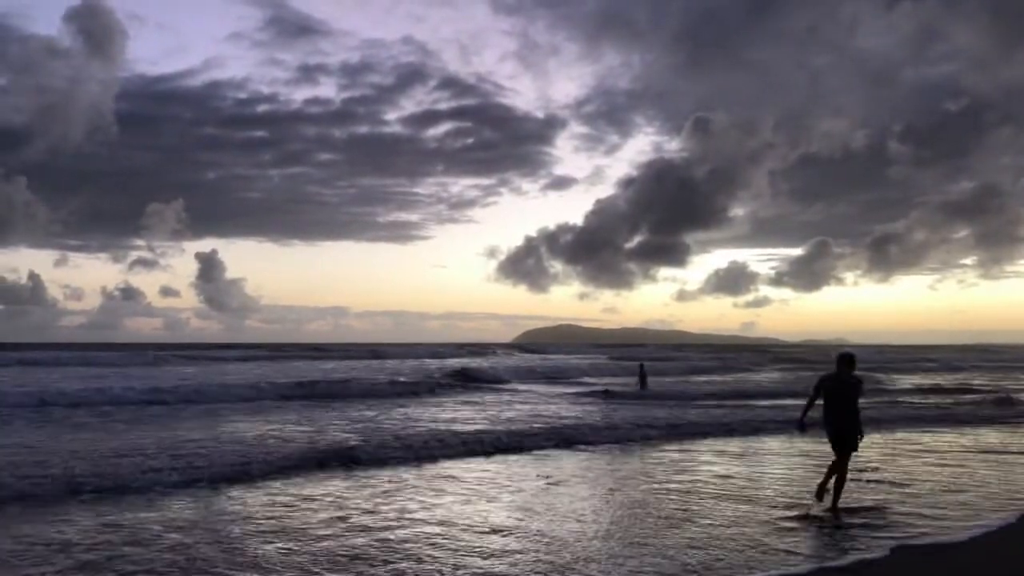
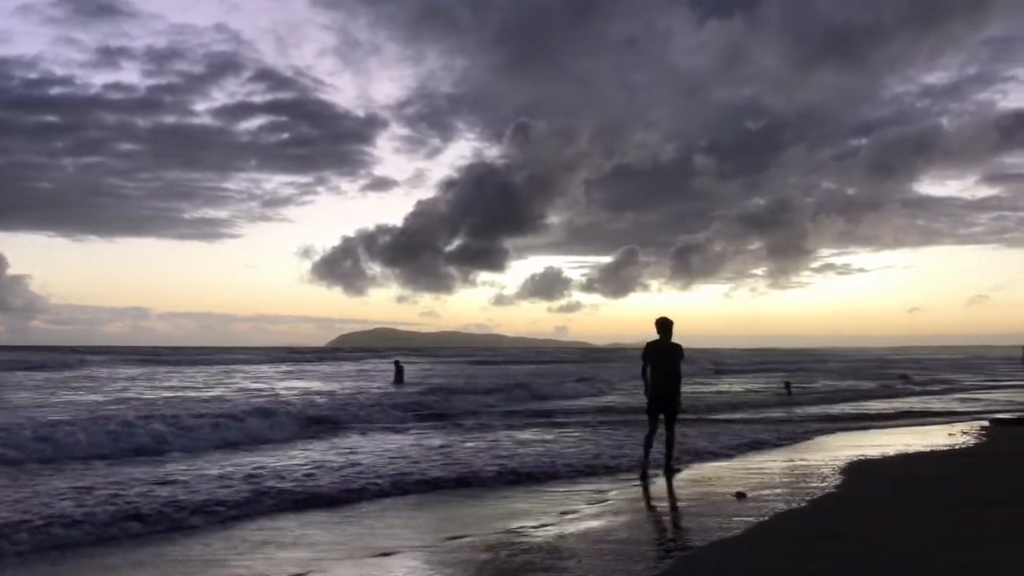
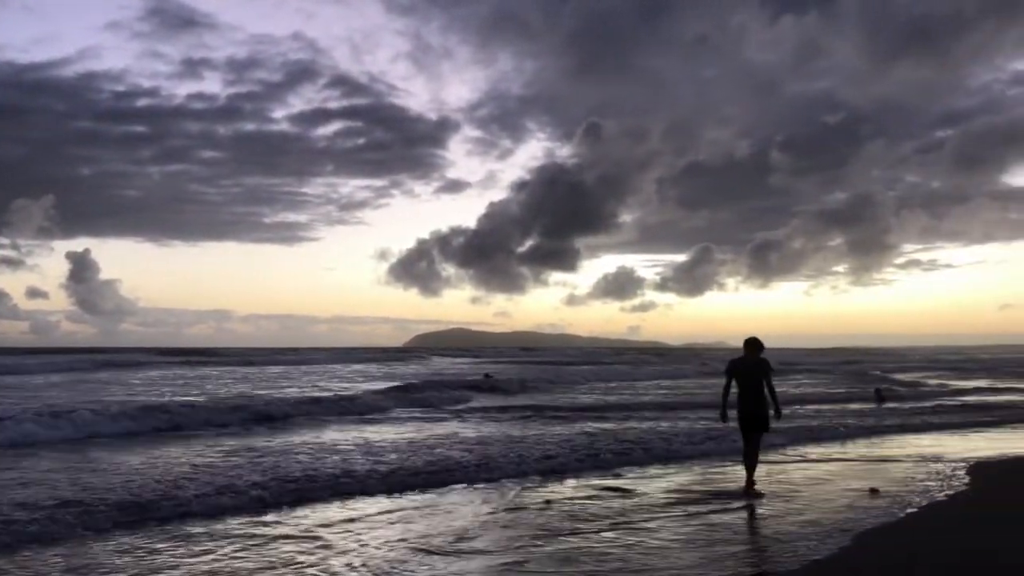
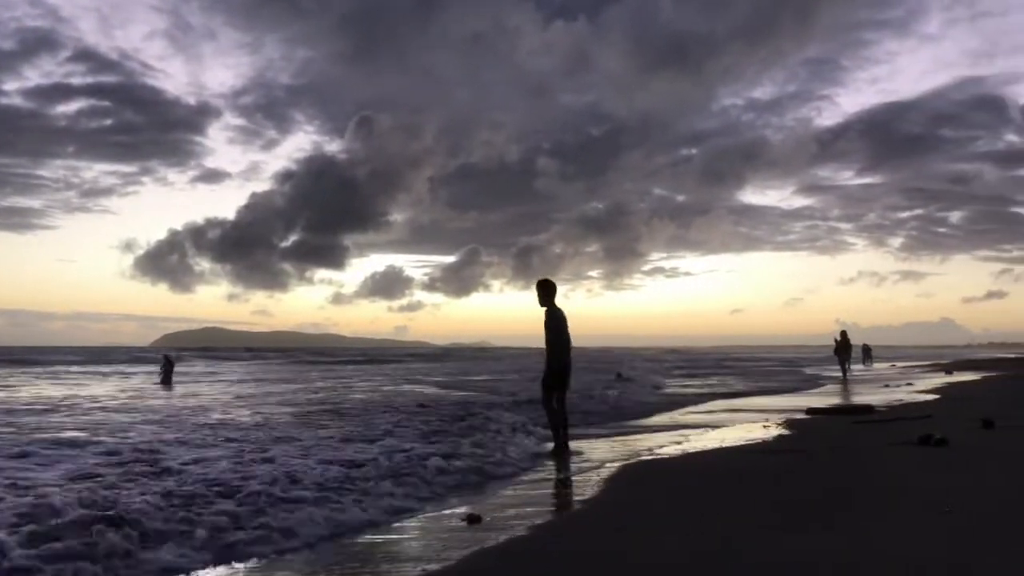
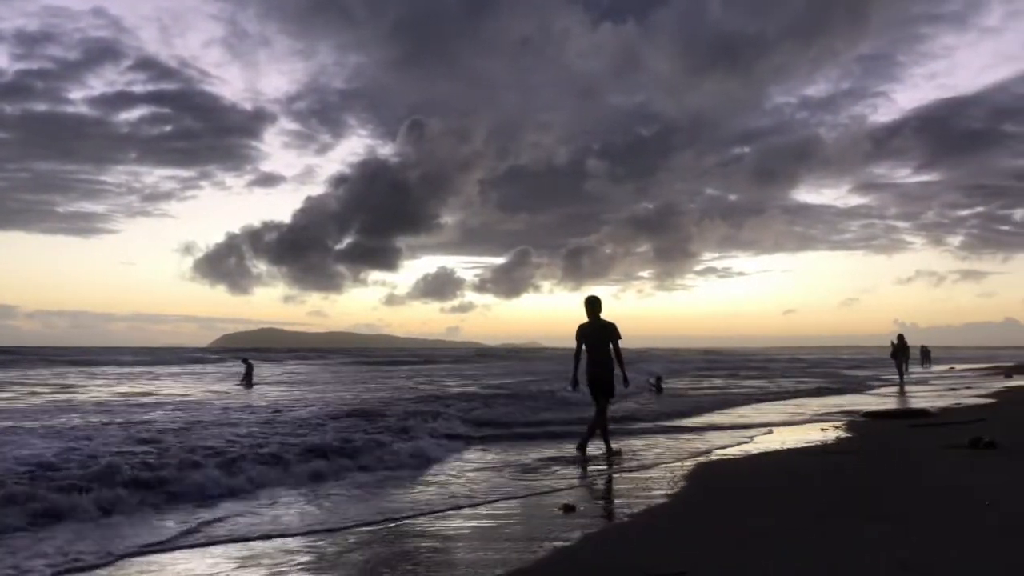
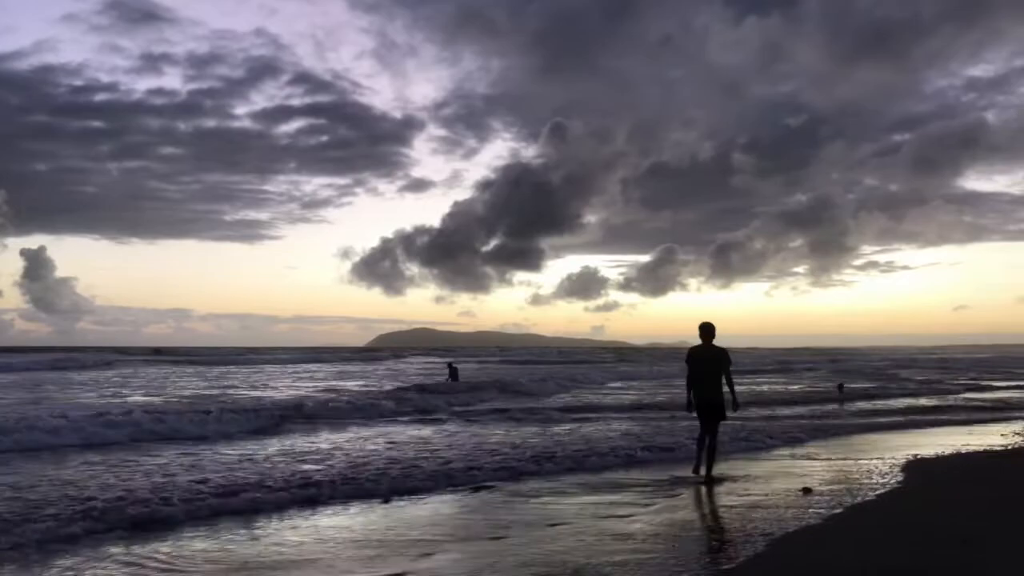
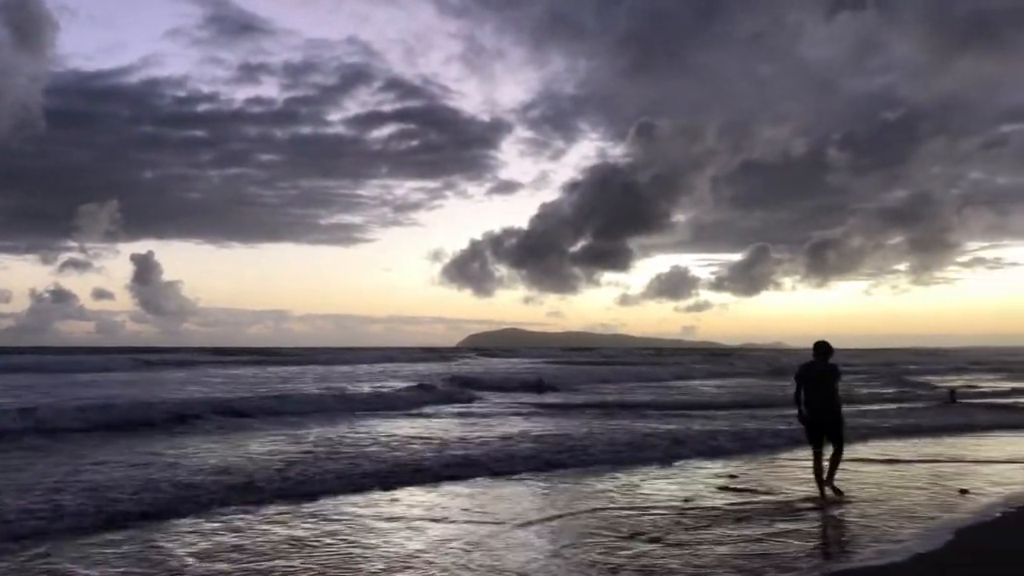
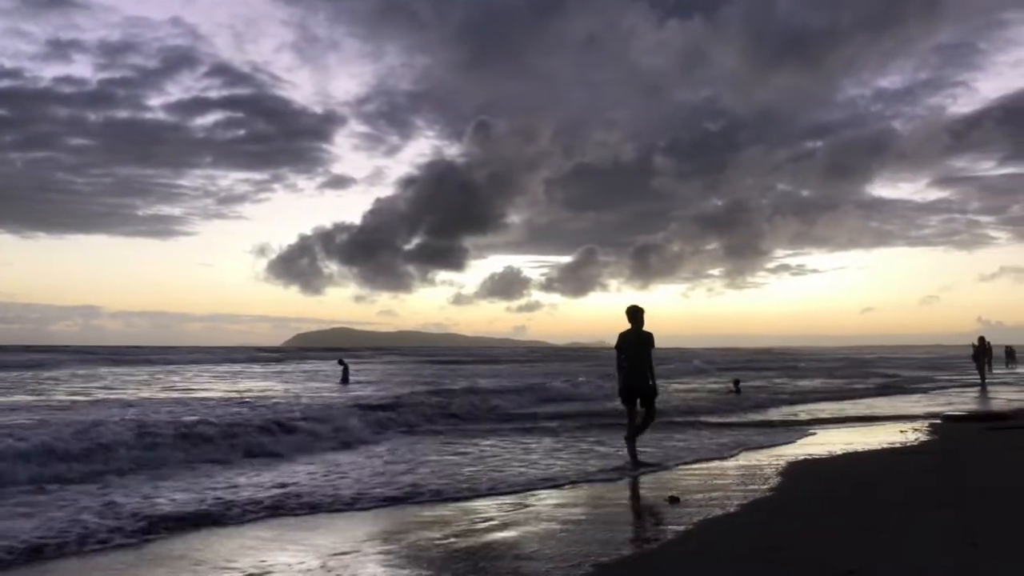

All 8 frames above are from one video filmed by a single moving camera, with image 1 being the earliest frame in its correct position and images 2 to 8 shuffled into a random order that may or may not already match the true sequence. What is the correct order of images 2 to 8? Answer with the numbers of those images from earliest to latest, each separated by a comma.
7, 3, 6, 2, 8, 5, 4
